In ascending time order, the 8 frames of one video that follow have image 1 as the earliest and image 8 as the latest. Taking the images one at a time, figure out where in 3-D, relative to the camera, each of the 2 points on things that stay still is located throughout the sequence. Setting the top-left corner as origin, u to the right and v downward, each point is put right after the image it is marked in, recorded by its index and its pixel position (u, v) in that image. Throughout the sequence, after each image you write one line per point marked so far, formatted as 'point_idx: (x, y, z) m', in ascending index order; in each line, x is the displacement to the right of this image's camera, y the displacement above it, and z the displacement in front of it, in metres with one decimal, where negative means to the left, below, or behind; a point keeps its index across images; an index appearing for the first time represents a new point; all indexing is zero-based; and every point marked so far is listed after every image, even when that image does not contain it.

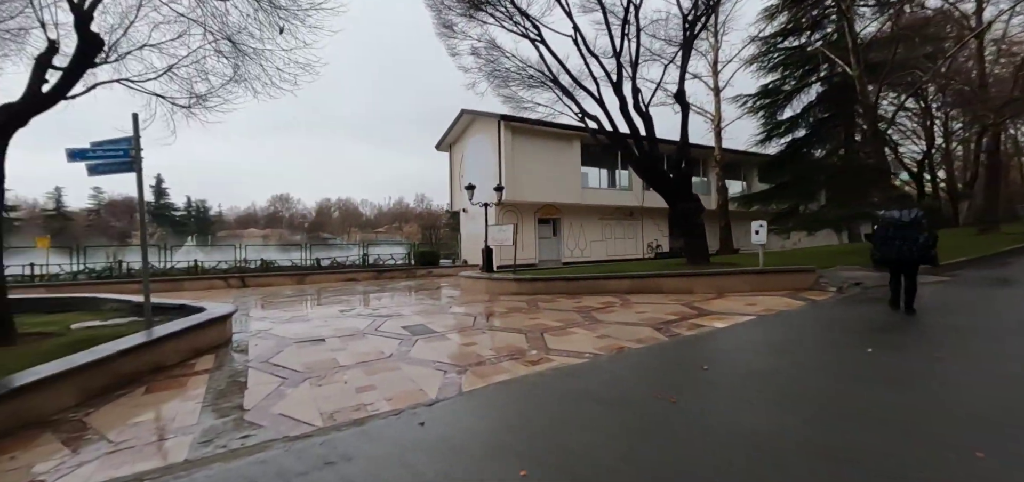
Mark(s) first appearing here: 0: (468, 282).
0: (-1.2, -1.2, +12.2) m
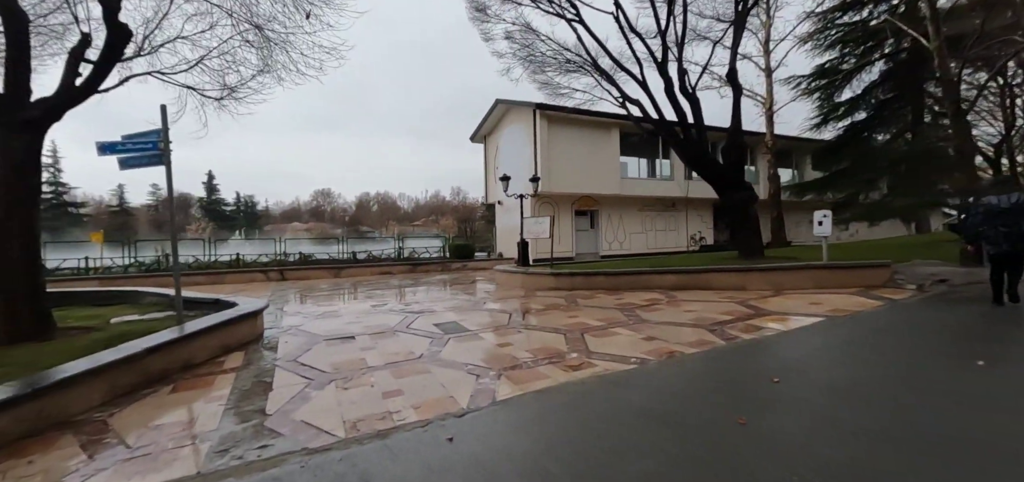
0: (-0.2, -1.0, +11.9) m
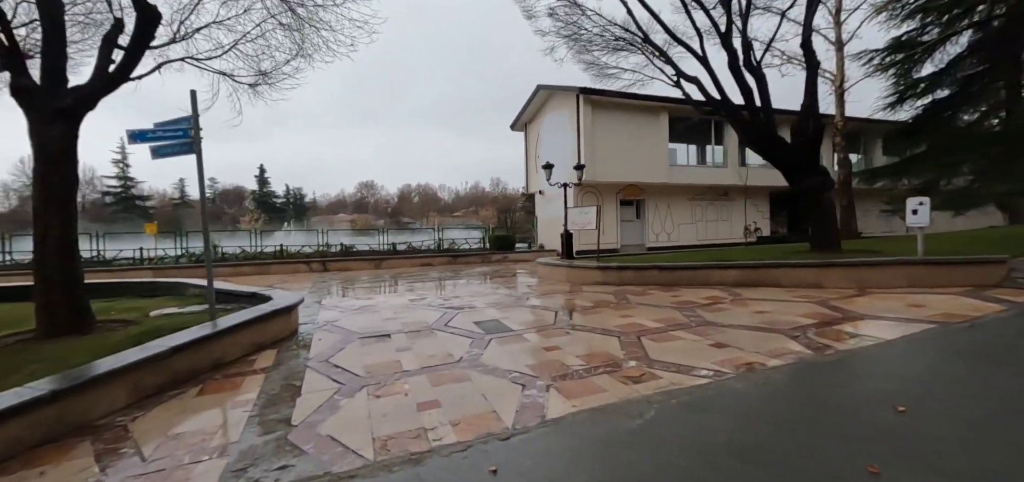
0: (+0.9, -0.7, +11.3) m
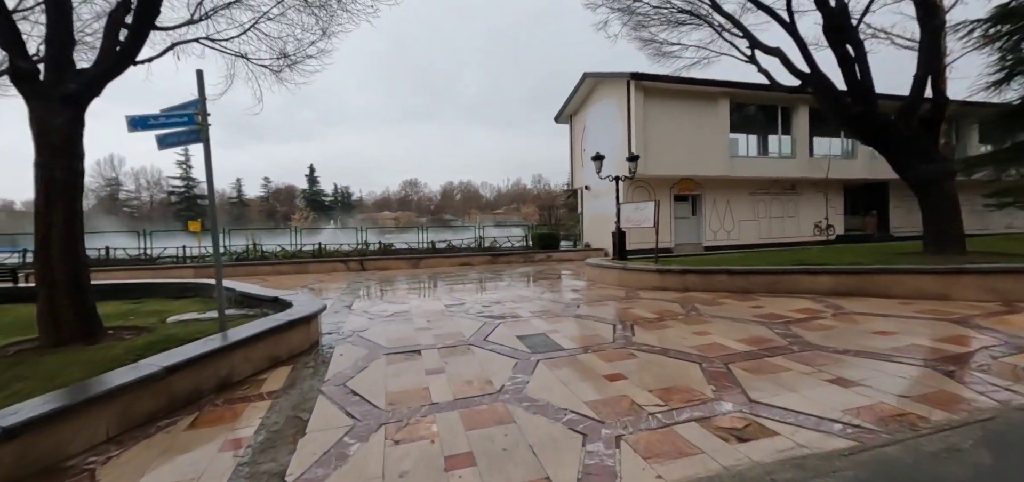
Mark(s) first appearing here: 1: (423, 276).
0: (+1.9, -0.7, +10.2) m
1: (-2.8, -1.1, +13.7) m
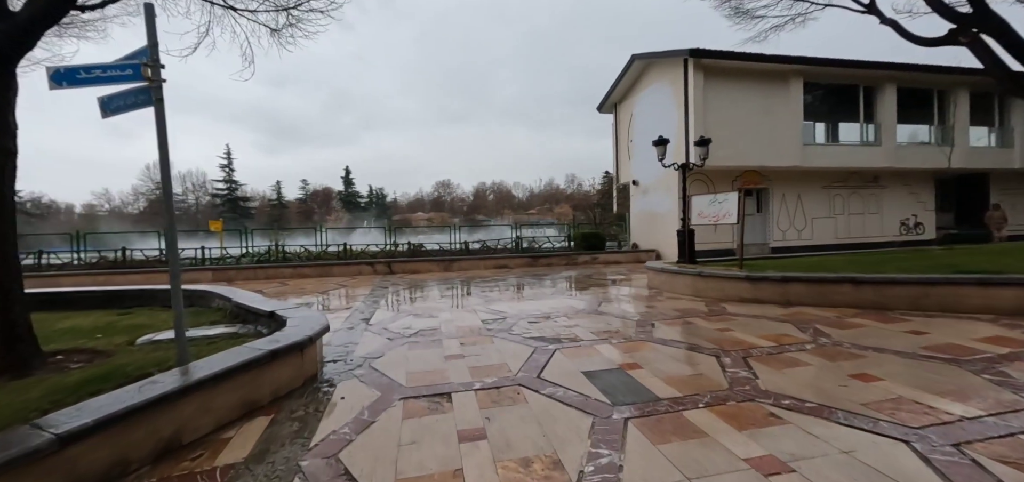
0: (+2.9, -0.7, +8.5) m
1: (-1.6, -1.1, +12.3) m
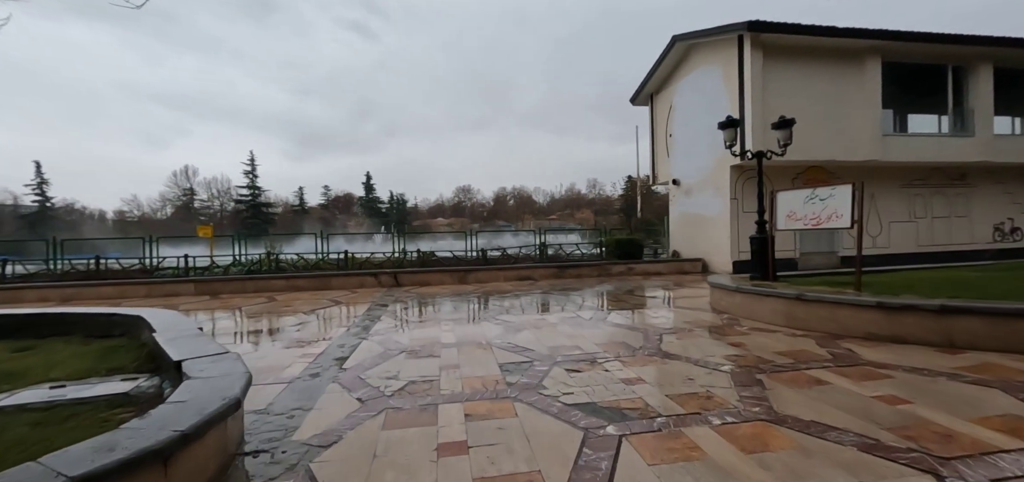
0: (+3.3, -0.9, +6.5) m
1: (-1.0, -1.3, +10.5) m
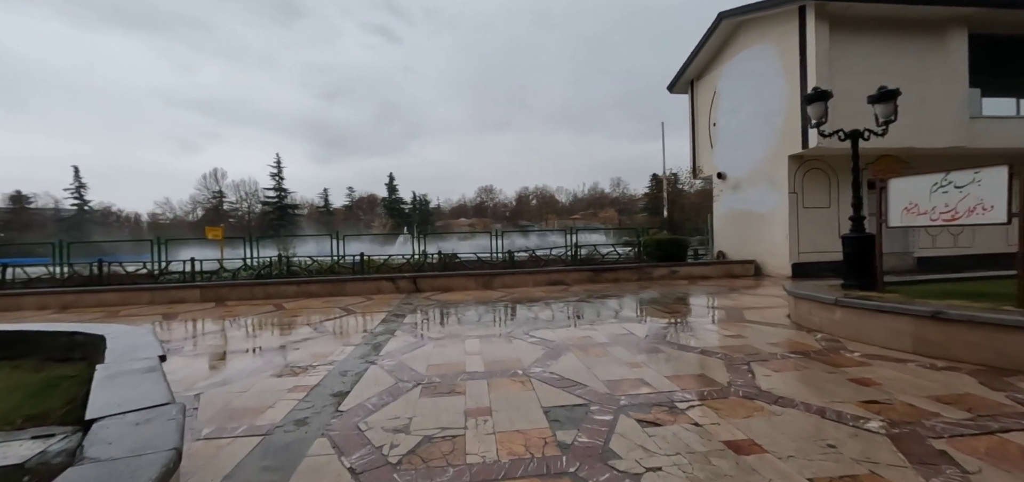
0: (+3.7, -0.9, +5.2) m
1: (-0.3, -1.3, +9.4) m
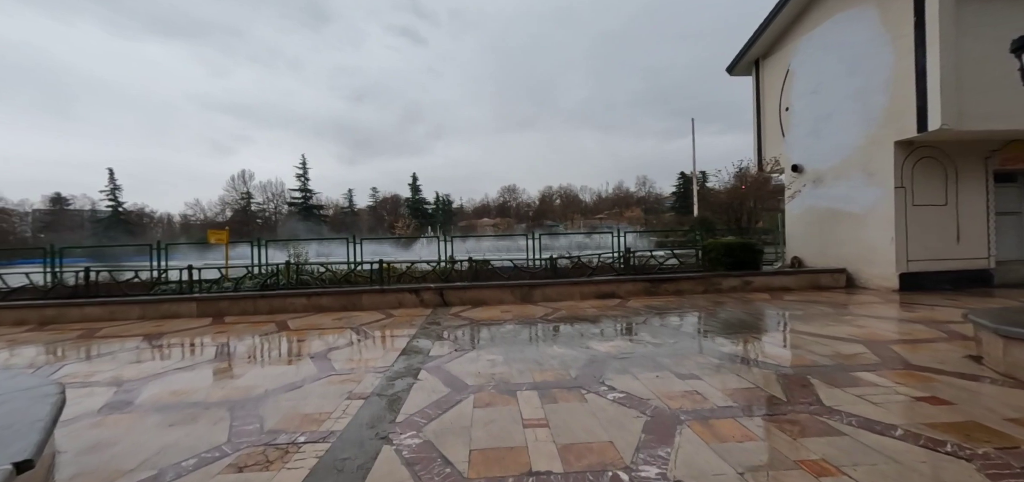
0: (+4.3, -1.0, +3.3) m
1: (+0.5, -1.4, +7.8) m
